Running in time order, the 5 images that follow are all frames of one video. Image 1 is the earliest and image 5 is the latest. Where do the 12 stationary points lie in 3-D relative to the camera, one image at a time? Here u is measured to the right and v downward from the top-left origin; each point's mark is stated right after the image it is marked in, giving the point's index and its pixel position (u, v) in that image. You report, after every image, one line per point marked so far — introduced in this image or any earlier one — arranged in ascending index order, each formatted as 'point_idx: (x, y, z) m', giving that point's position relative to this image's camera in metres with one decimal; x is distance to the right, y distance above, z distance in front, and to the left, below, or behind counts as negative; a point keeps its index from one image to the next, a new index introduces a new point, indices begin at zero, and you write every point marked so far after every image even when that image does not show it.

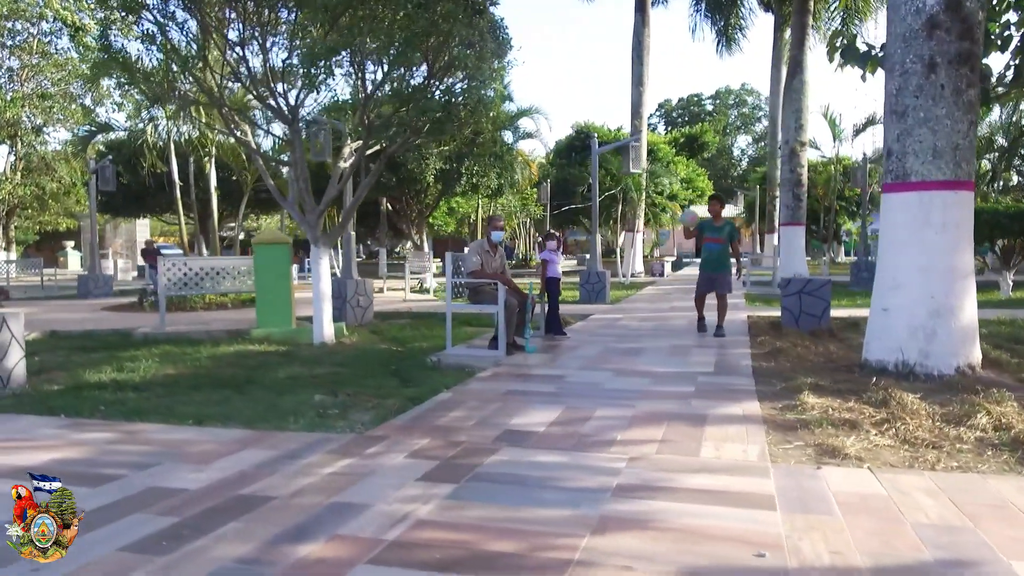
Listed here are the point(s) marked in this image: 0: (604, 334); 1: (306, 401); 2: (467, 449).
0: (+1.2, -0.6, +9.9) m
1: (-1.6, -0.9, +6.0) m
2: (-0.2, -0.9, +4.4) m
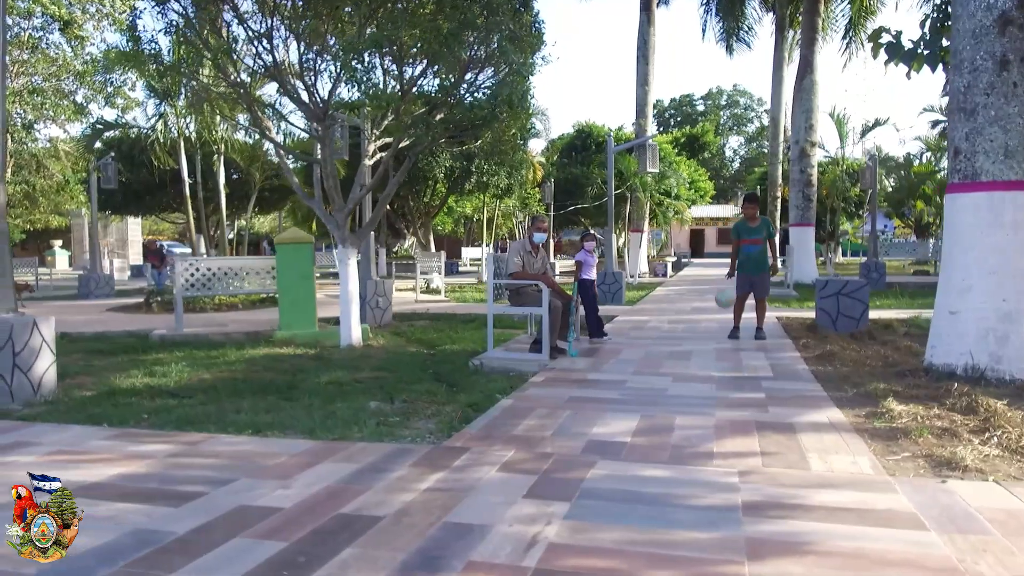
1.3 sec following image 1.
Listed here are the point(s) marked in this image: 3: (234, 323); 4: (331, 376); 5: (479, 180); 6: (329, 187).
0: (+1.7, -0.6, +9.6) m
1: (-1.1, -0.9, +5.7) m
2: (+0.3, -1.0, +4.1) m
3: (-4.4, -0.6, +12.0) m
4: (-1.7, -0.9, +7.2) m
5: (-0.8, +2.8, +19.6) m
6: (-2.3, +1.3, +9.8) m
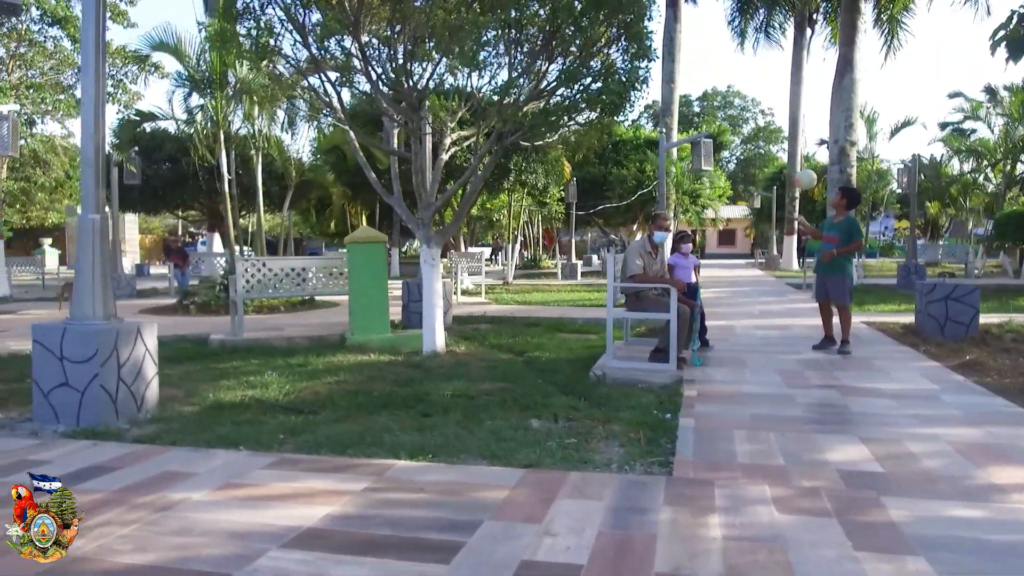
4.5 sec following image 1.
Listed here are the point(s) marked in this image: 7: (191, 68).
0: (+2.8, -0.7, +9.1) m
1: (+0.1, -1.0, +5.2) m
2: (+1.6, -1.0, +3.6) m
3: (-3.3, -0.6, +11.3) m
4: (-0.5, -0.9, +6.6) m
5: (+0.1, +2.8, +19.0) m
6: (-1.1, +1.3, +9.2) m
7: (-6.1, +4.2, +14.1) m
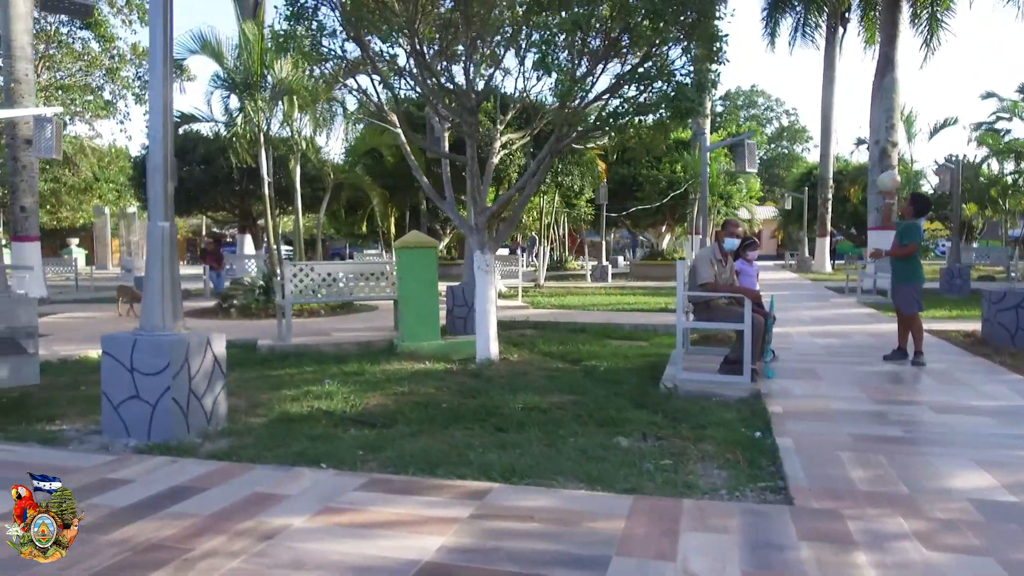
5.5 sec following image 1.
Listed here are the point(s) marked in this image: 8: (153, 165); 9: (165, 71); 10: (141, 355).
0: (+3.5, -0.8, +8.8) m
1: (+0.7, -1.0, +4.9) m
2: (+2.1, -1.1, +3.3) m
3: (-2.6, -0.7, +11.2) m
4: (+0.1, -1.0, +6.4) m
5: (+1.0, +2.7, +18.8) m
6: (-0.4, +1.2, +9.0) m
7: (-5.3, +4.1, +14.1) m
8: (-2.6, +0.9, +5.5) m
9: (-2.6, +1.6, +5.6) m
10: (-2.6, -0.5, +5.3) m
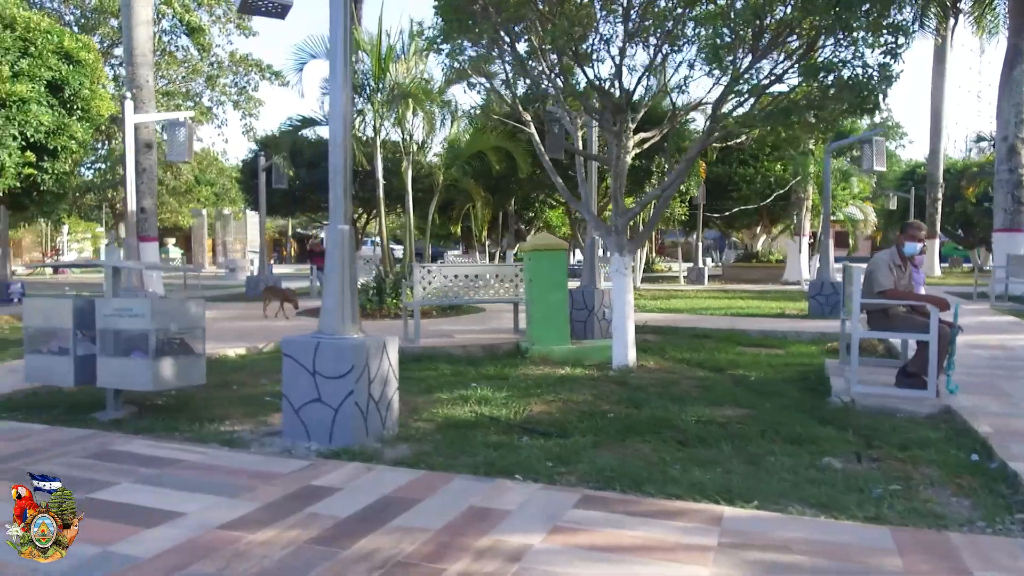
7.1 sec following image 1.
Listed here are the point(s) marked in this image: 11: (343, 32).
0: (+5.1, -0.8, +8.2) m
1: (+1.9, -1.1, +4.6) m
2: (+3.2, -1.2, +2.9) m
3: (-0.8, -0.7, +11.1) m
4: (+1.5, -1.0, +6.1) m
5: (+3.5, +2.7, +18.4) m
6: (+1.2, +1.2, +8.8) m
7: (-3.1, +4.1, +14.2) m
8: (-1.3, +0.9, +5.5) m
9: (-1.2, +1.6, +5.5) m
10: (-1.3, -0.5, +5.3) m
11: (-1.2, +1.9, +5.5) m
